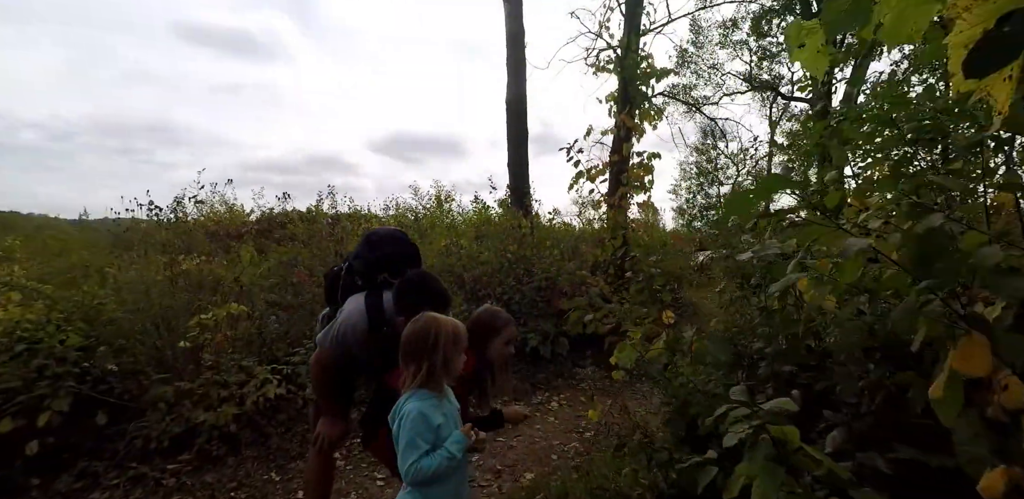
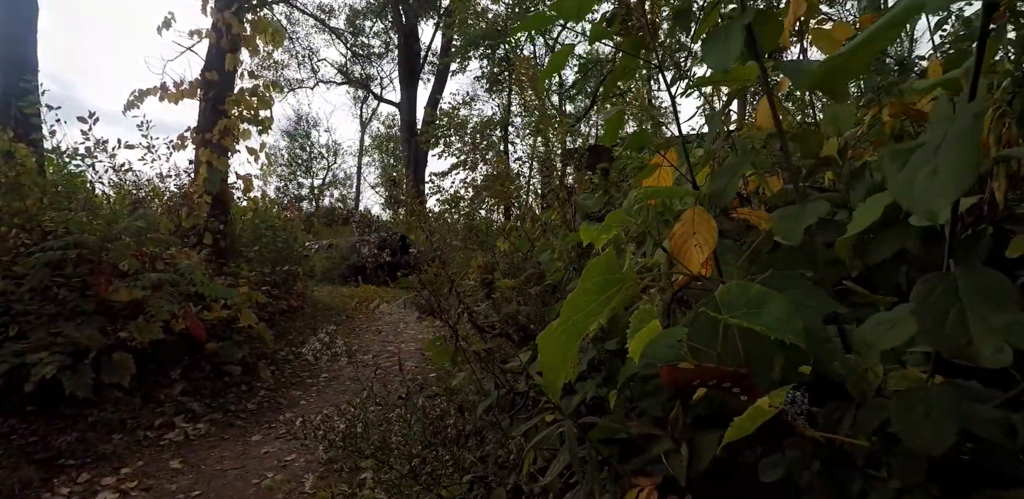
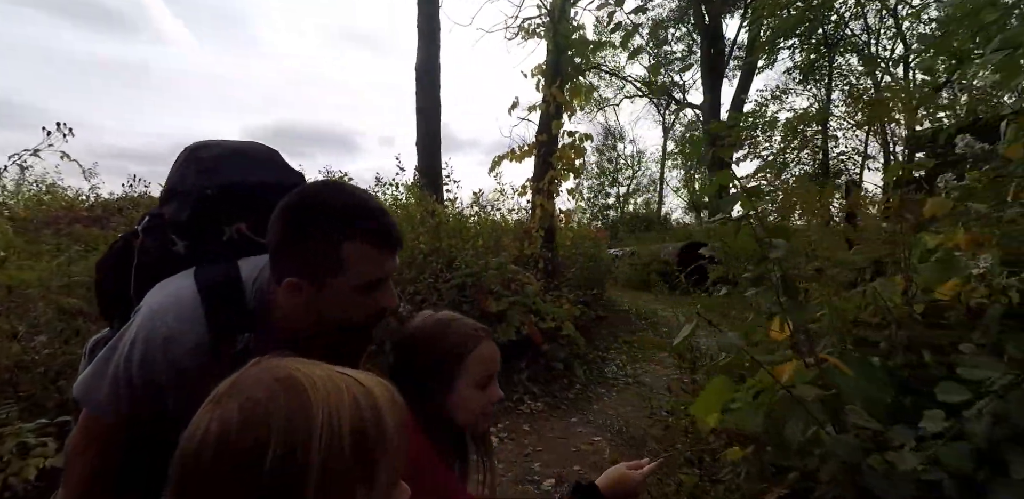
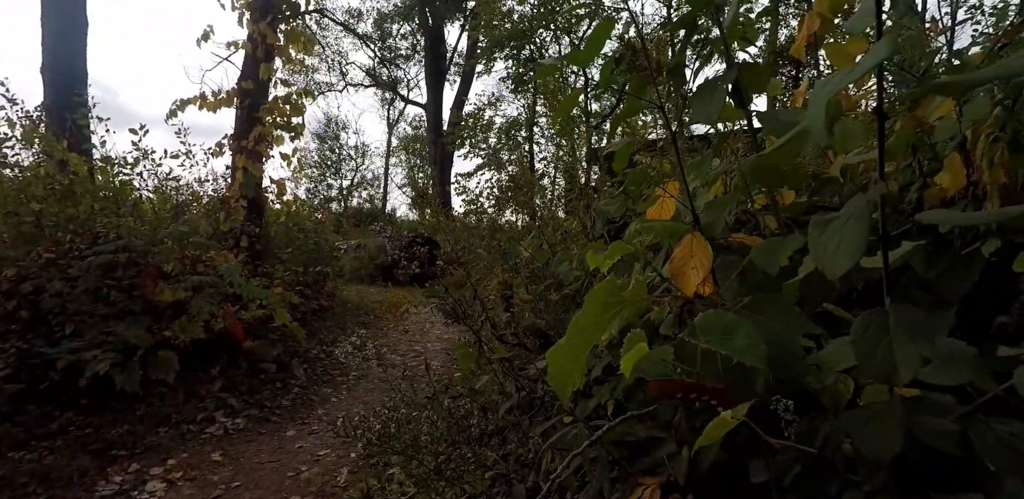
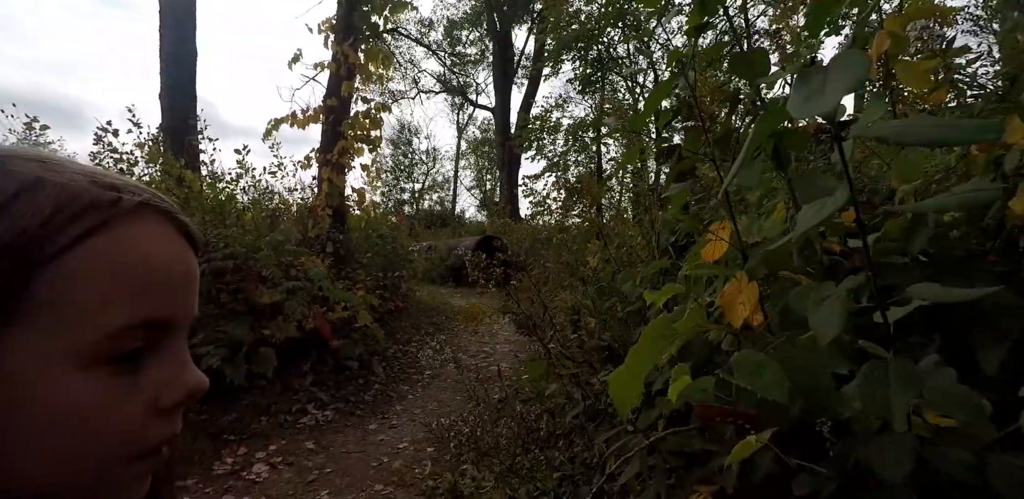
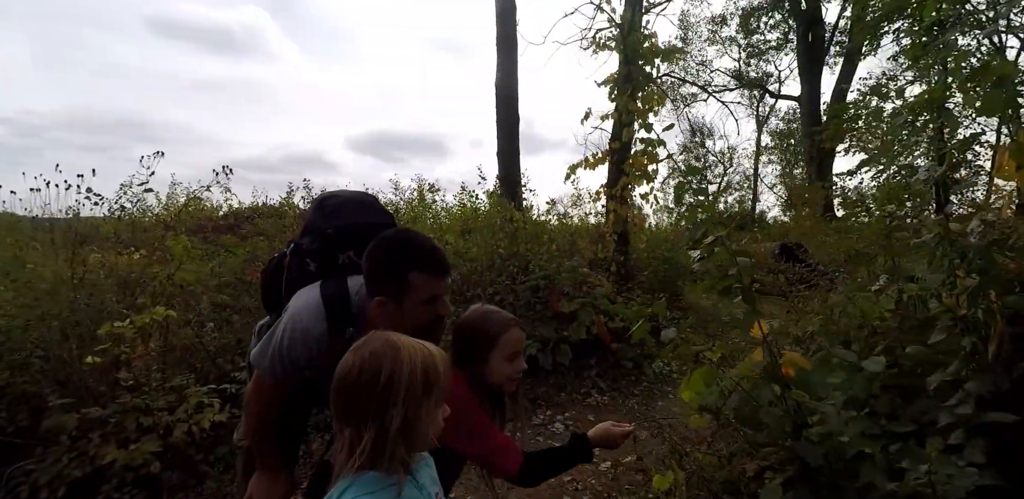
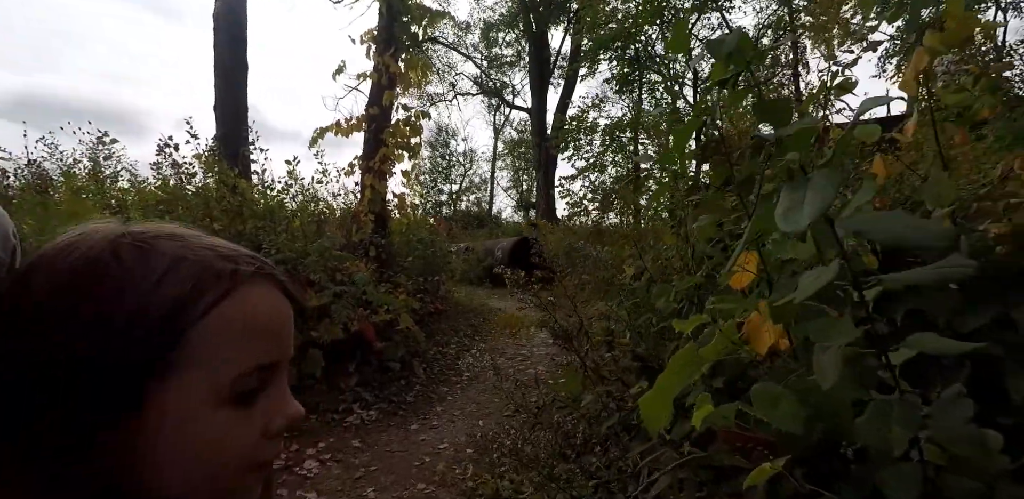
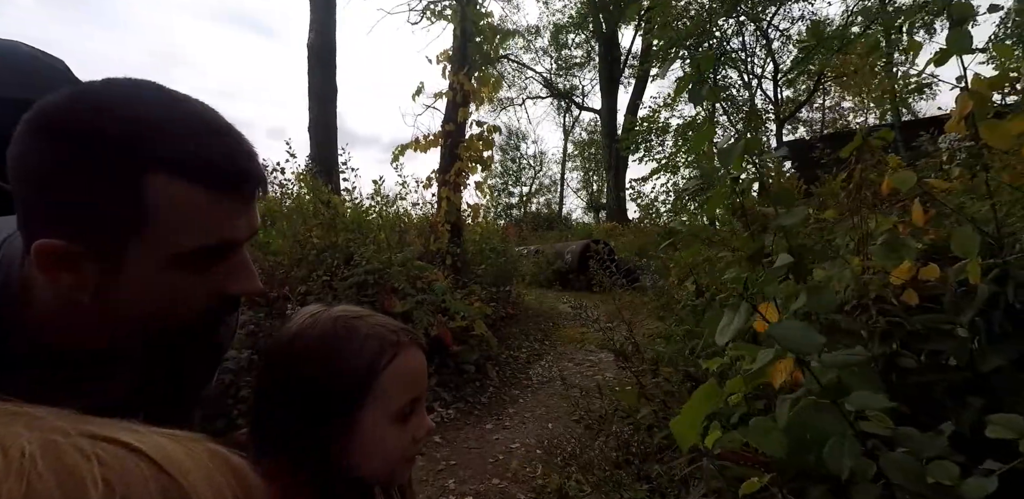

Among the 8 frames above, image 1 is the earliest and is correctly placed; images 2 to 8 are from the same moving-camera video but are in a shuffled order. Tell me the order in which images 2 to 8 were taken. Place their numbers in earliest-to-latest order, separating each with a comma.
6, 3, 8, 7, 5, 4, 2
